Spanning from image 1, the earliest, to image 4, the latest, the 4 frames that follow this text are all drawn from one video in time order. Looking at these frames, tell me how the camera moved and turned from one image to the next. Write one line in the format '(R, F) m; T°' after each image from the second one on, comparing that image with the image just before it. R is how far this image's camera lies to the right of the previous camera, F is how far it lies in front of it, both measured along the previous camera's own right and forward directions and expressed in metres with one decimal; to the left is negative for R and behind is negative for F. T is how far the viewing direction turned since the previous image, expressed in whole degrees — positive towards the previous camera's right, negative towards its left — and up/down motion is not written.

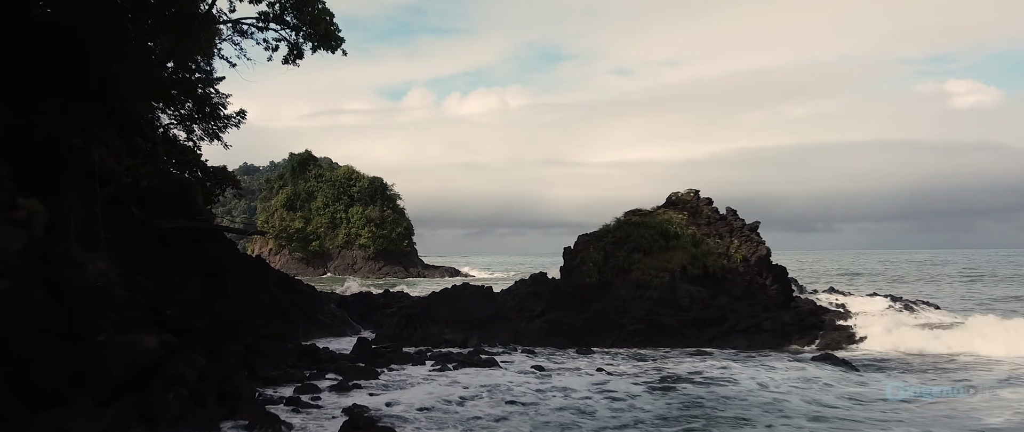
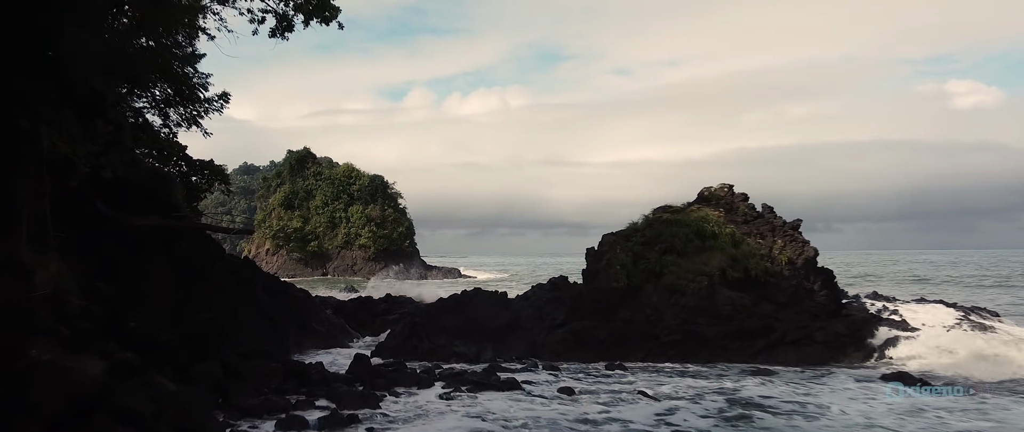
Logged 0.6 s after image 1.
(-0.5, +2.0) m; 0°
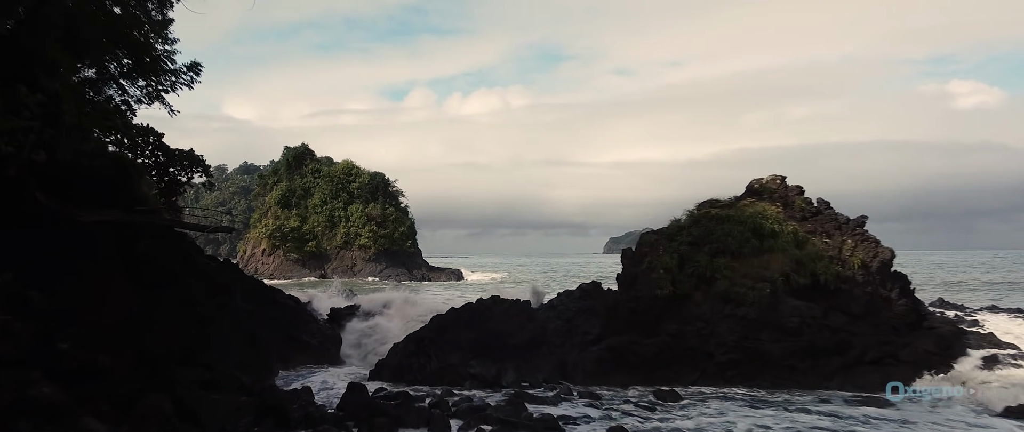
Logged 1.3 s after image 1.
(-0.5, +2.4) m; 0°
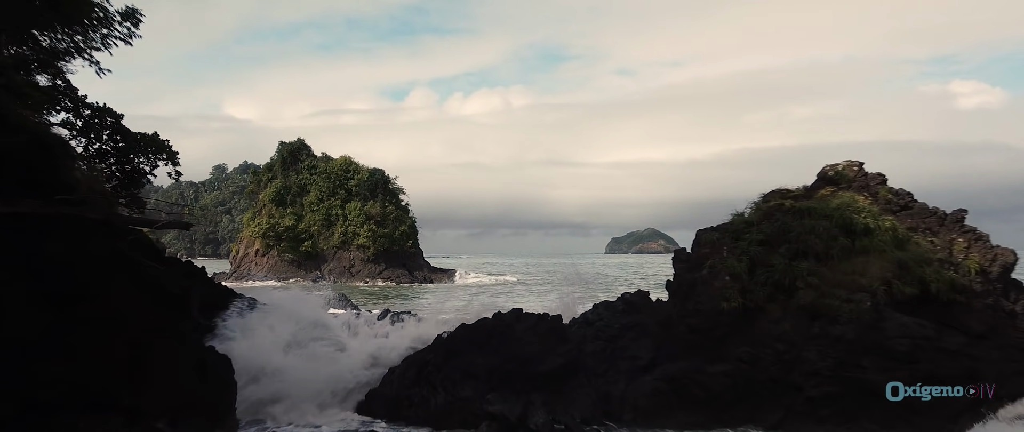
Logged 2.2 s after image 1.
(-0.5, +2.8) m; 0°
